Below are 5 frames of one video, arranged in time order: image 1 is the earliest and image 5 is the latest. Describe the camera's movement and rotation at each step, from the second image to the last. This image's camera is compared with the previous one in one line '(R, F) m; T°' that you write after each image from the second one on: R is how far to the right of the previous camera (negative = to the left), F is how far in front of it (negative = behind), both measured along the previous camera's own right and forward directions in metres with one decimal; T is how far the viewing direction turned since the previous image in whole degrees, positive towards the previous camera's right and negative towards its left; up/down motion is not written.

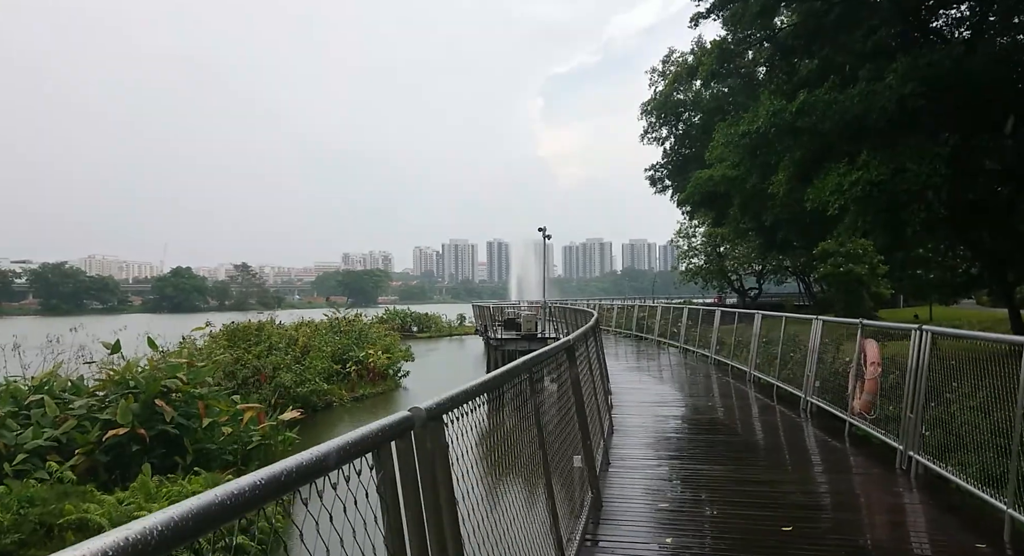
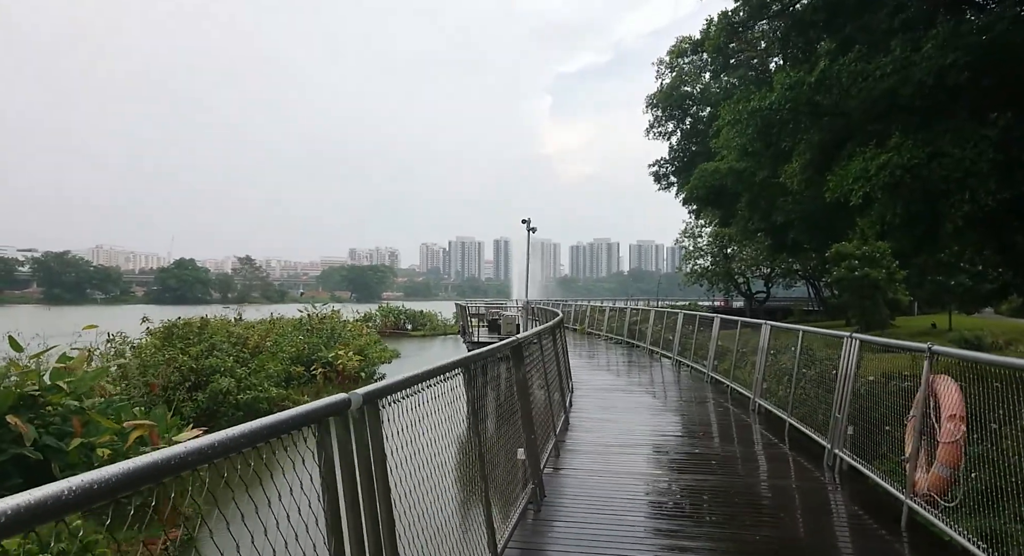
(+0.7, +1.6) m; -1°
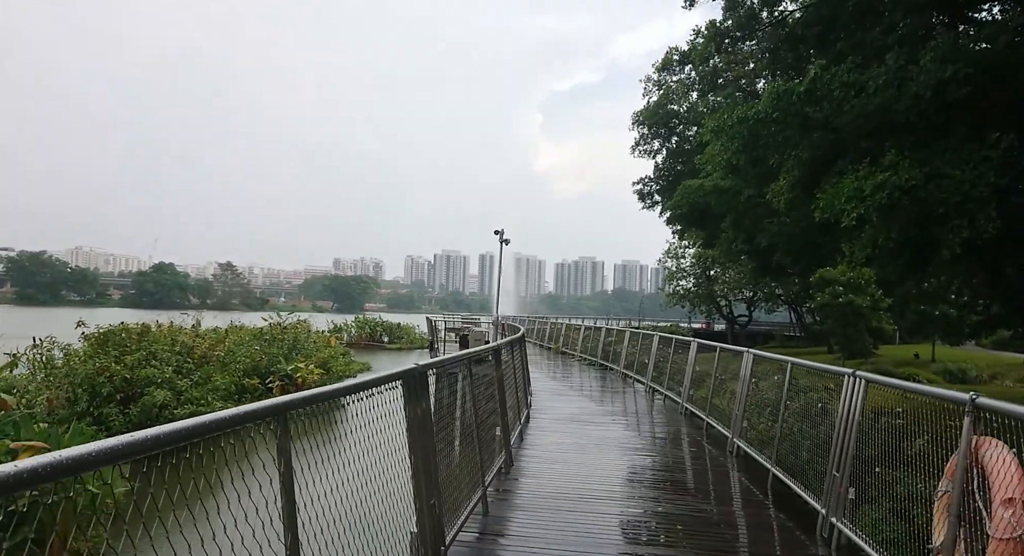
(+0.3, +0.8) m; +1°
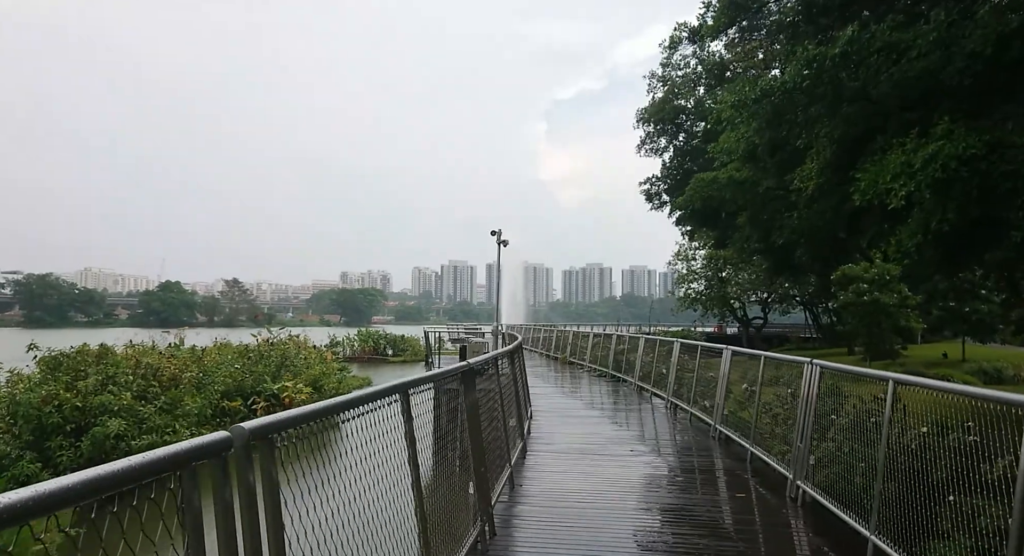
(+0.2, +1.2) m; -1°
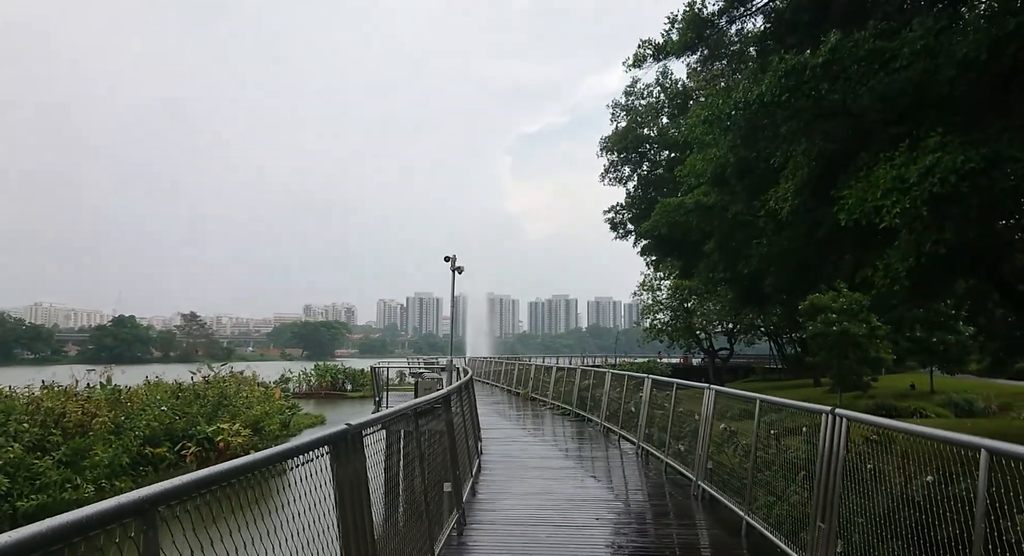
(+0.2, +0.9) m; +3°
